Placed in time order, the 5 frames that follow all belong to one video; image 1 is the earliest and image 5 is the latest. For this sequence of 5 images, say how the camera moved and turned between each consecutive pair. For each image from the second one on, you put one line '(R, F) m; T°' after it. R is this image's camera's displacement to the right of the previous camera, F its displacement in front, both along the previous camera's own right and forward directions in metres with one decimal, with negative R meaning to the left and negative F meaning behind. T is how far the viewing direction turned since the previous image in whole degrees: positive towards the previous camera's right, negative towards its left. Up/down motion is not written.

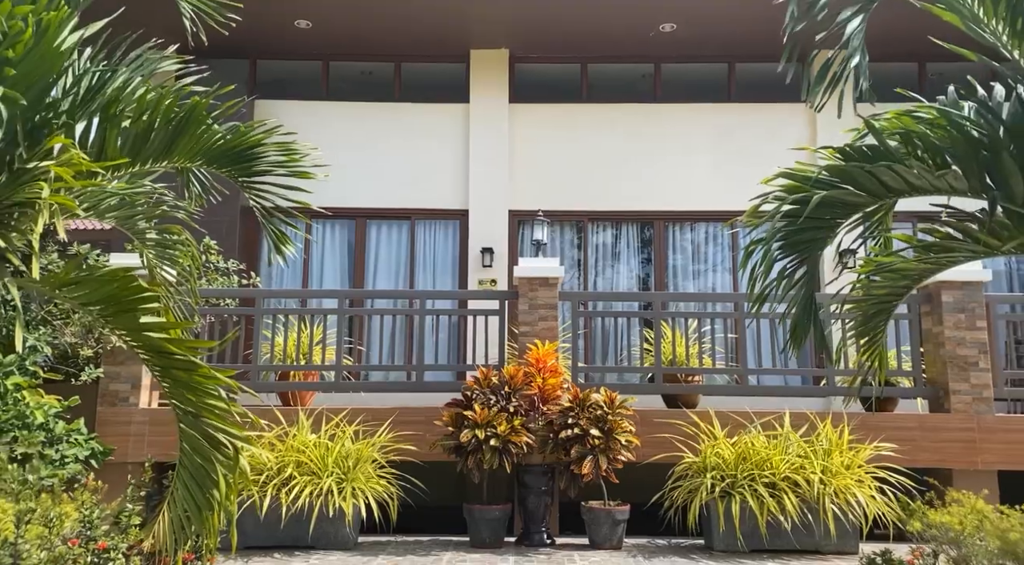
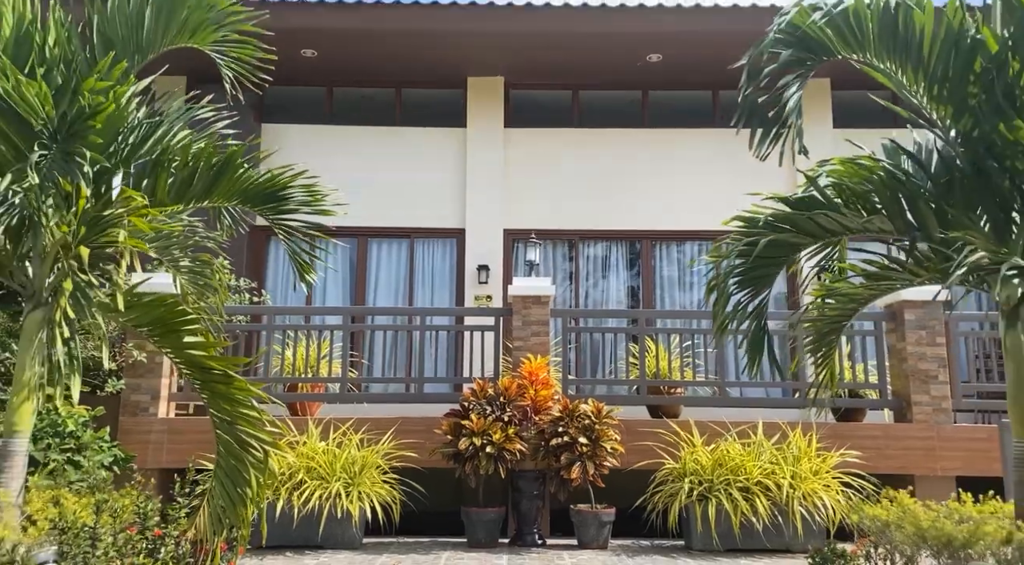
(0.0, -0.6) m; 0°
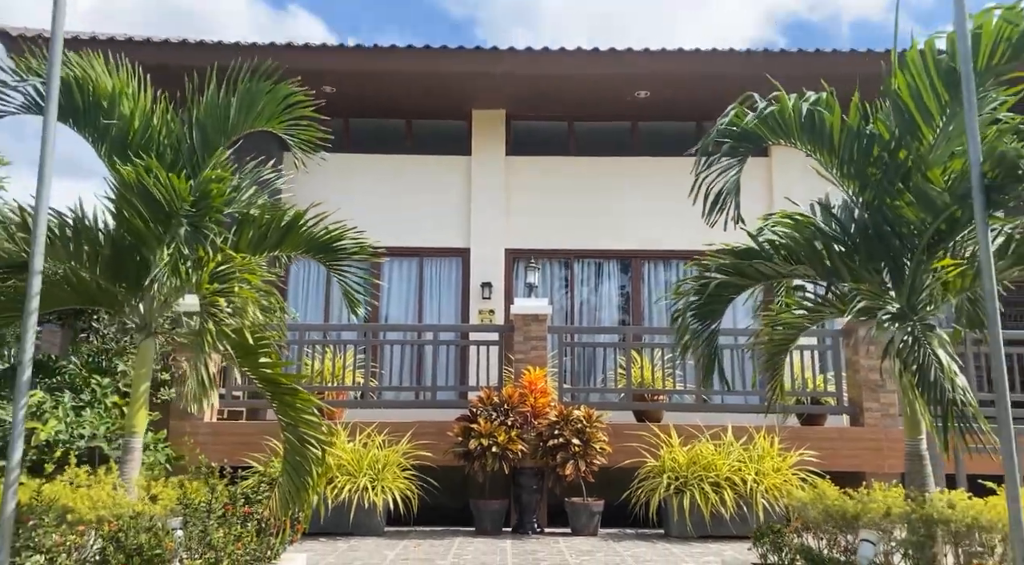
(0.0, -1.2) m; 0°
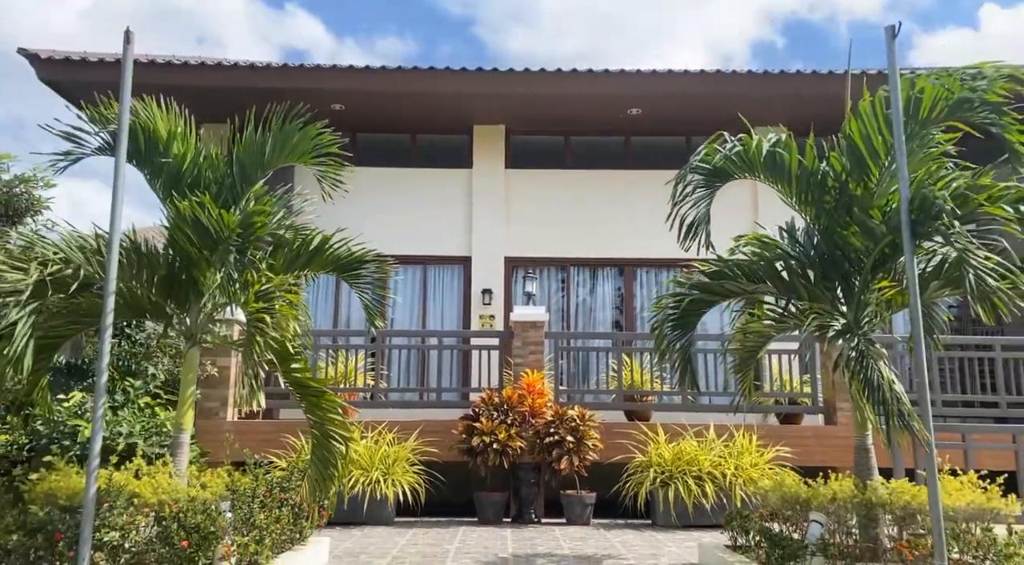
(0.0, -0.8) m; 0°
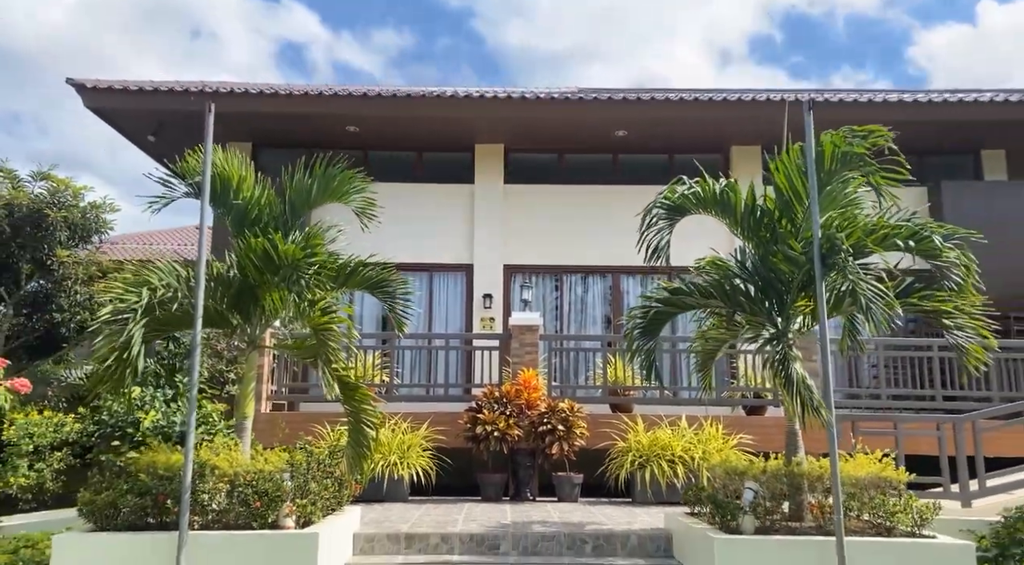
(0.0, -1.4) m; 0°
